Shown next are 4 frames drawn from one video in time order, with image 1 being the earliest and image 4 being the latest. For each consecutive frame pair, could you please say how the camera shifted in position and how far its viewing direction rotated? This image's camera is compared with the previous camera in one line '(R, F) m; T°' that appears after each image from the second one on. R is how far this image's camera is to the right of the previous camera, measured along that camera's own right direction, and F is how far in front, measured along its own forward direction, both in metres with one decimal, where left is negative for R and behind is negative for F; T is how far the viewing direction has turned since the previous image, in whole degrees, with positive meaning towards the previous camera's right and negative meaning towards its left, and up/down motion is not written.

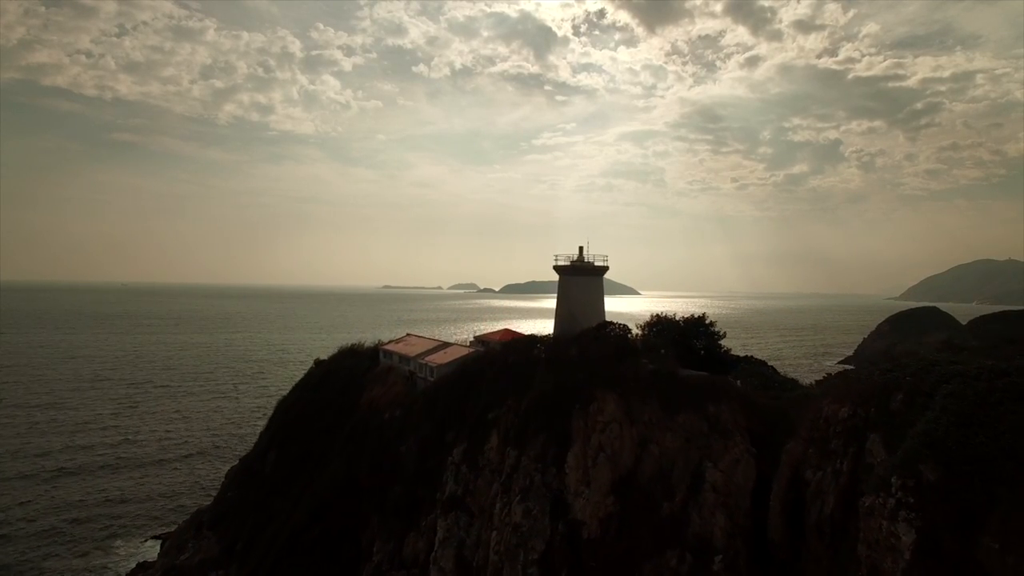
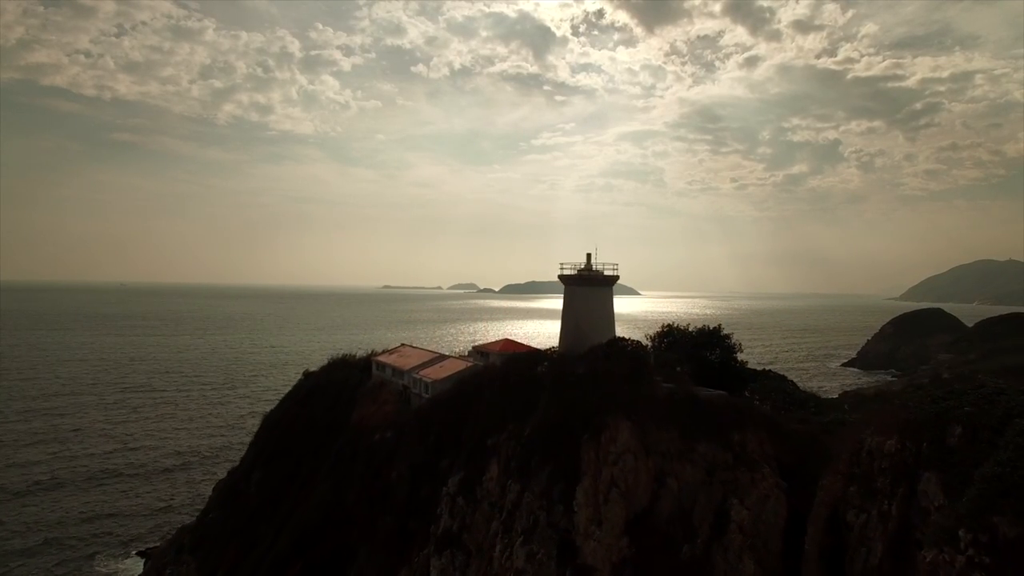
(-0.1, +2.1) m; 0°
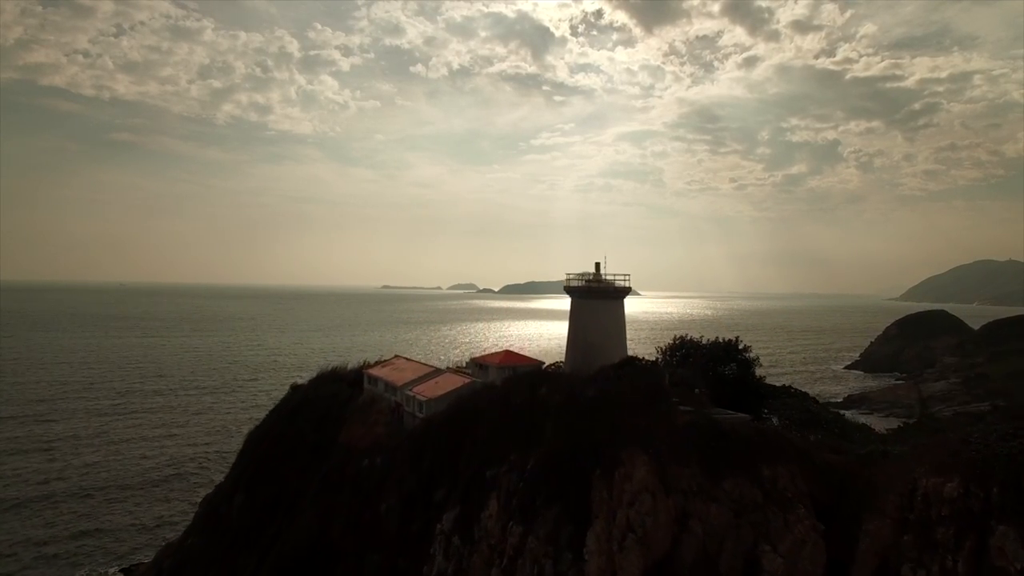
(-0.1, +2.0) m; 0°
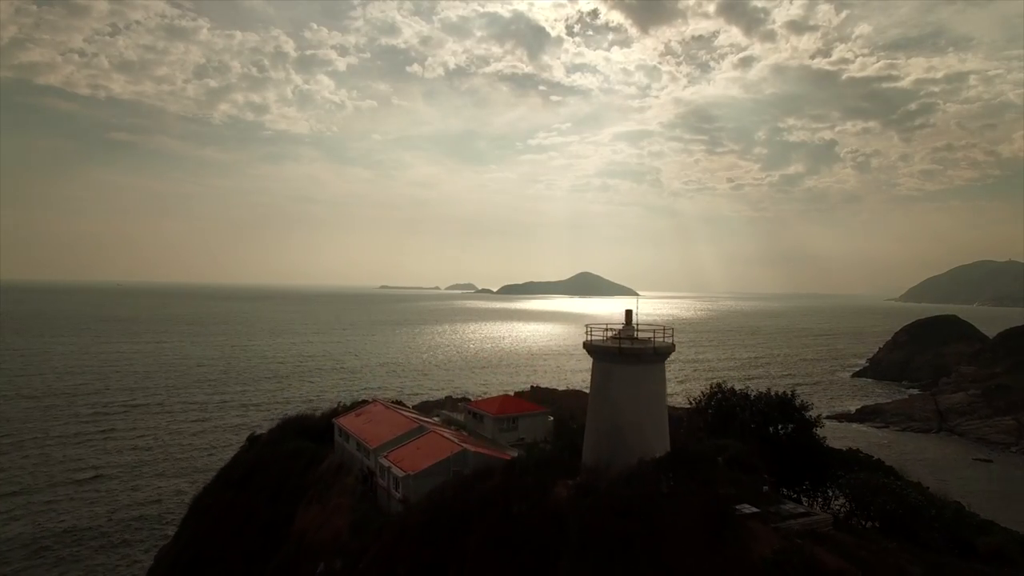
(-0.1, +5.2) m; 0°
